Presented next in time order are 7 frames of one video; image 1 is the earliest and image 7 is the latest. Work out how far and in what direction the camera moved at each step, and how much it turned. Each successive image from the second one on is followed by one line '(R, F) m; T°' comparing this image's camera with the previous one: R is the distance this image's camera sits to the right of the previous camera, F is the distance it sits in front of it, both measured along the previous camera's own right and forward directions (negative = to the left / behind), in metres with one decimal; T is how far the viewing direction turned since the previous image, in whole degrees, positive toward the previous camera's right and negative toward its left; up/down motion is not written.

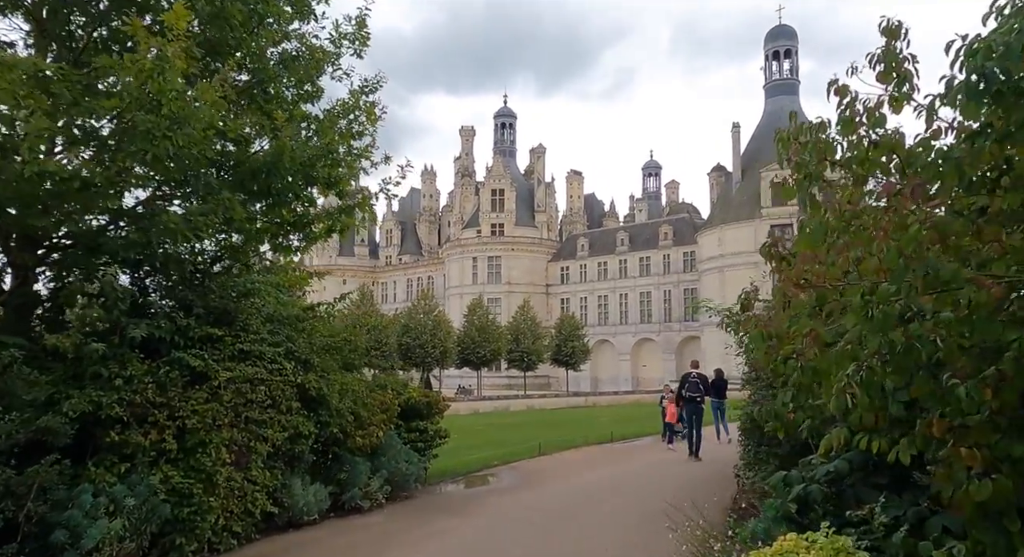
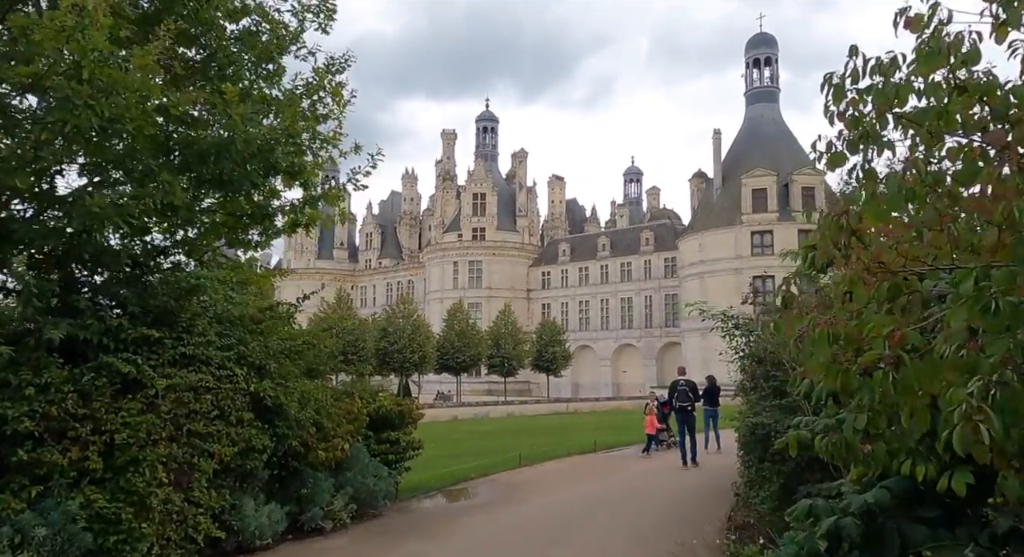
(0.0, +0.9) m; +1°
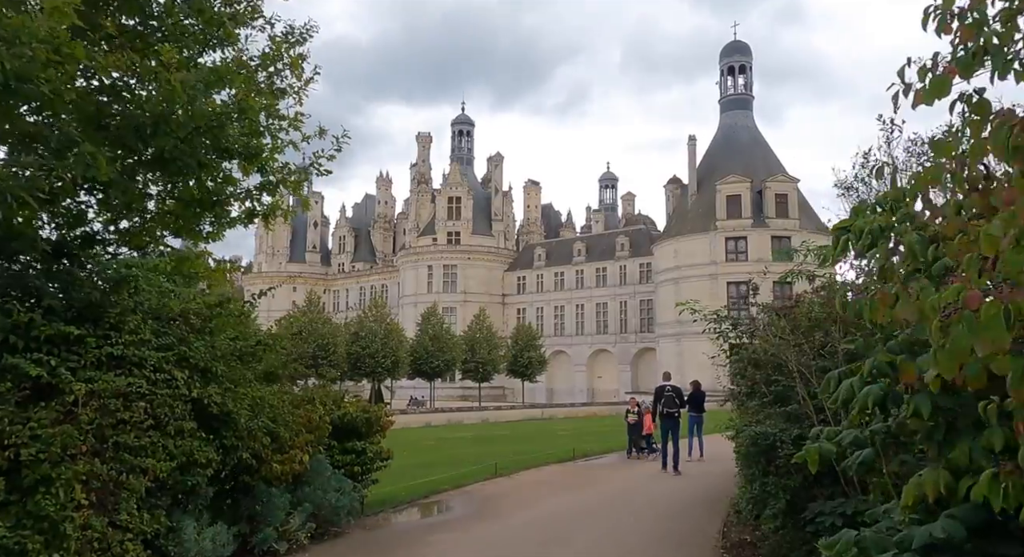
(0.0, +0.9) m; +2°
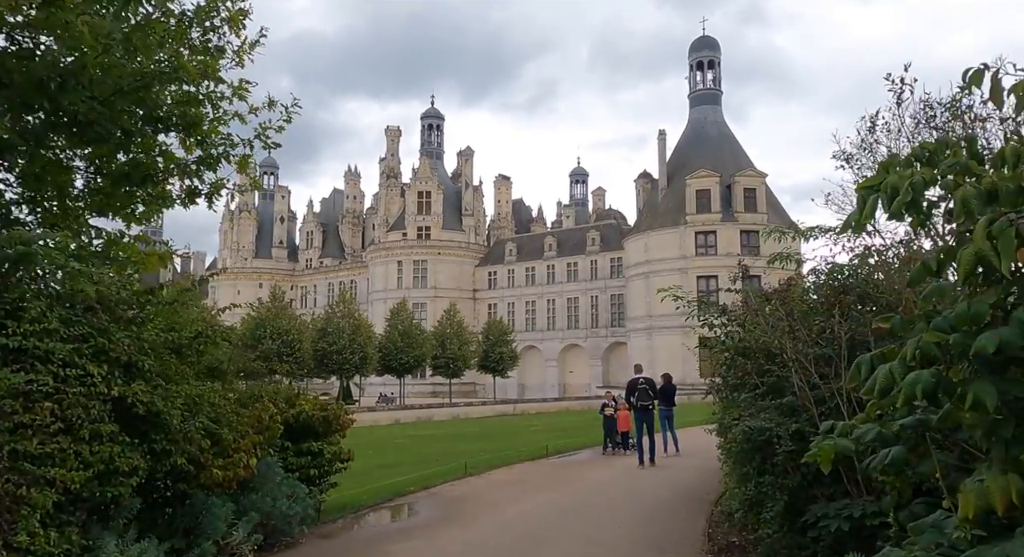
(0.0, +0.8) m; +2°
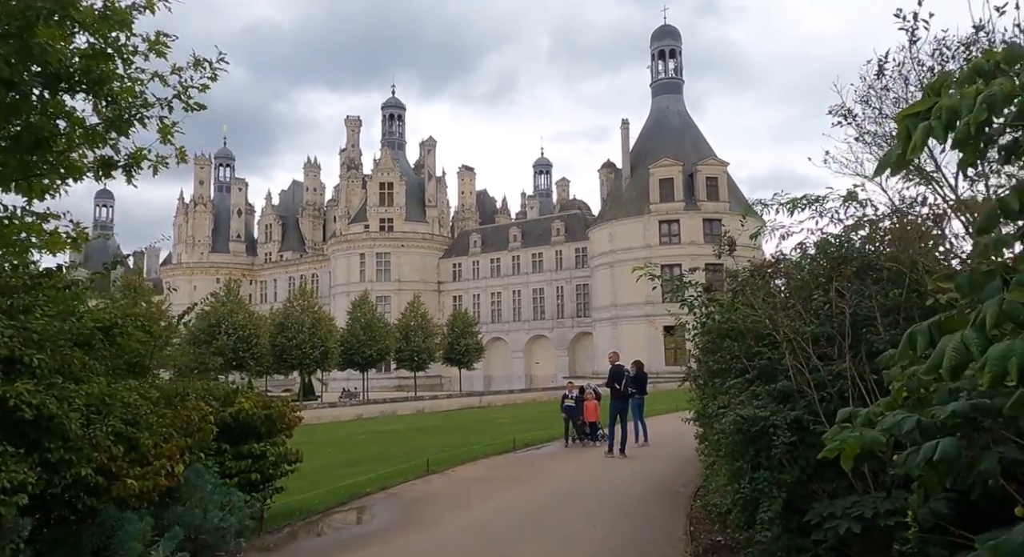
(+0.1, +0.9) m; +2°
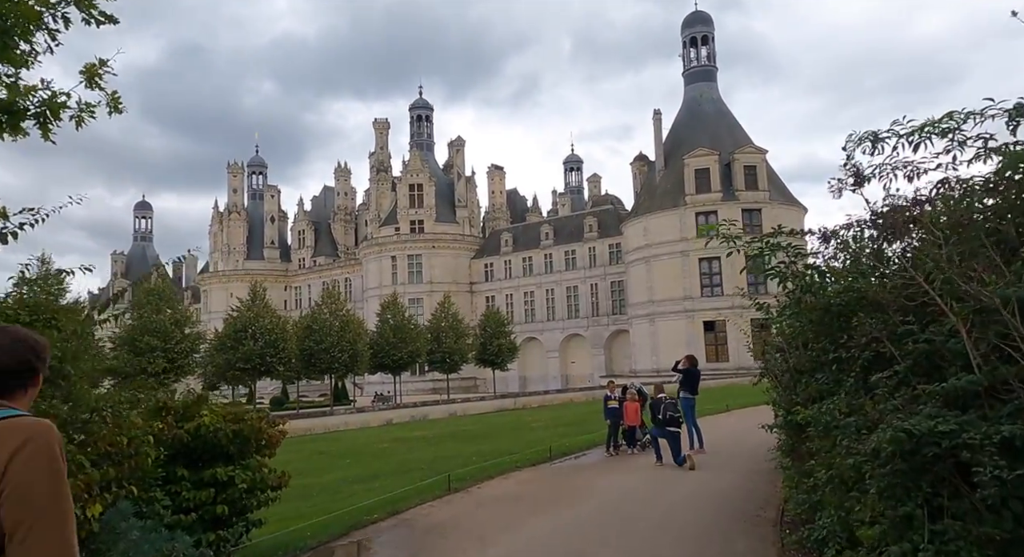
(0.0, +2.1) m; -2°
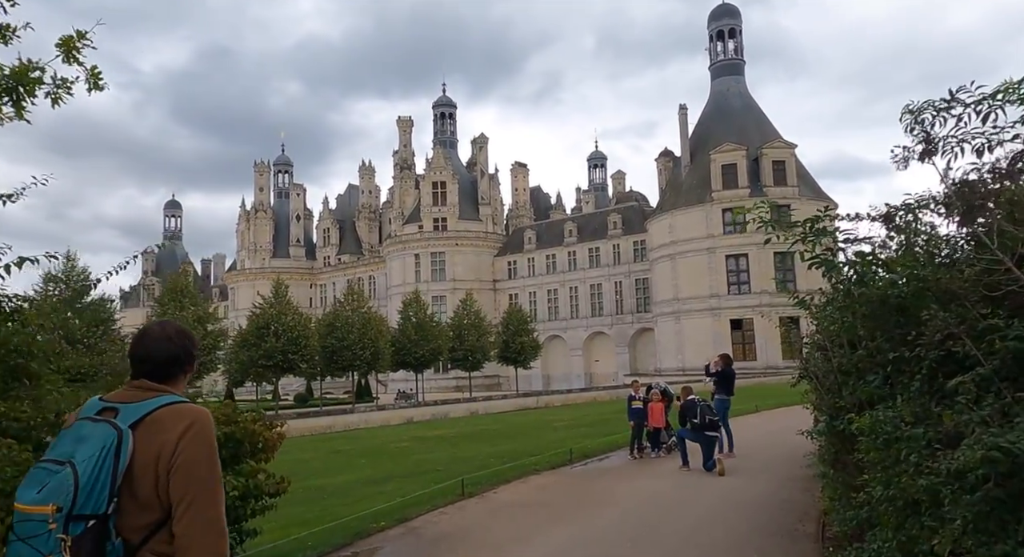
(+0.1, +0.7) m; -2°
